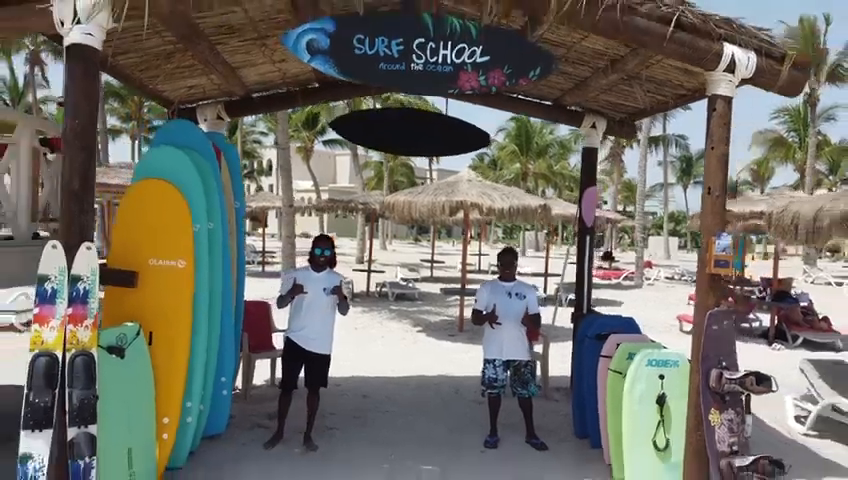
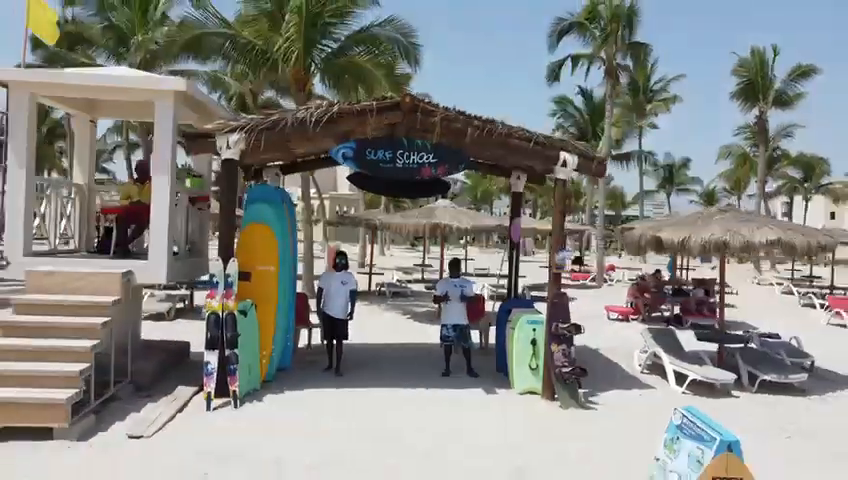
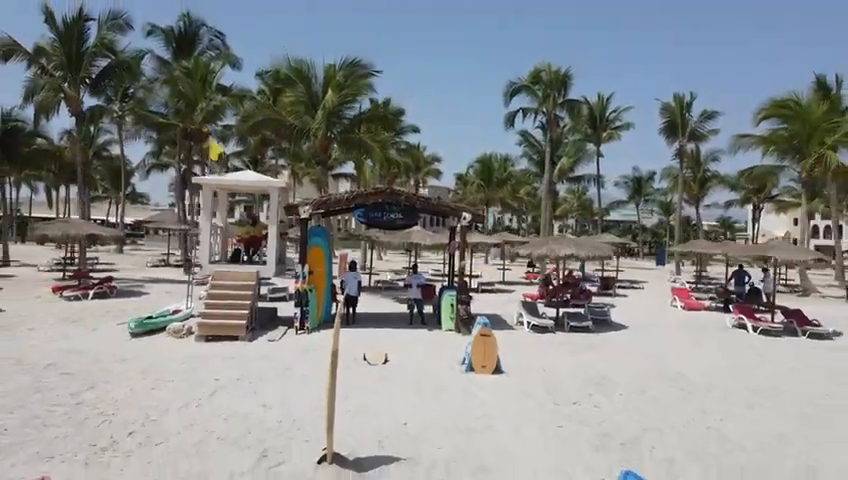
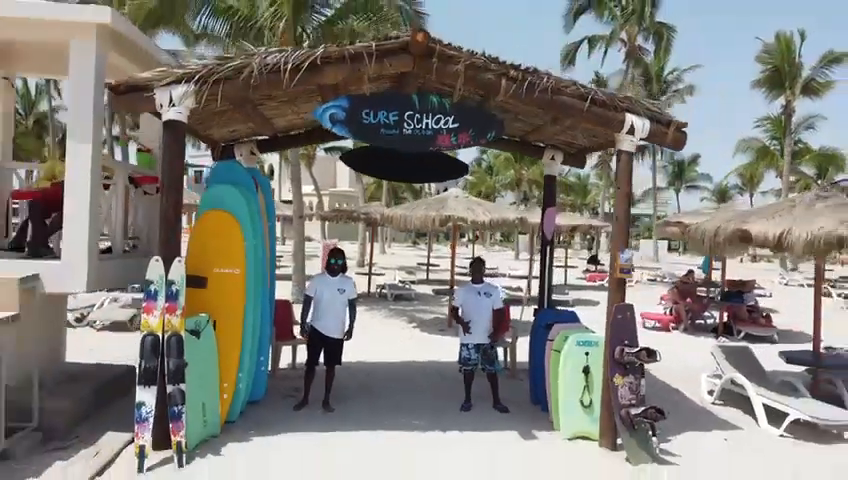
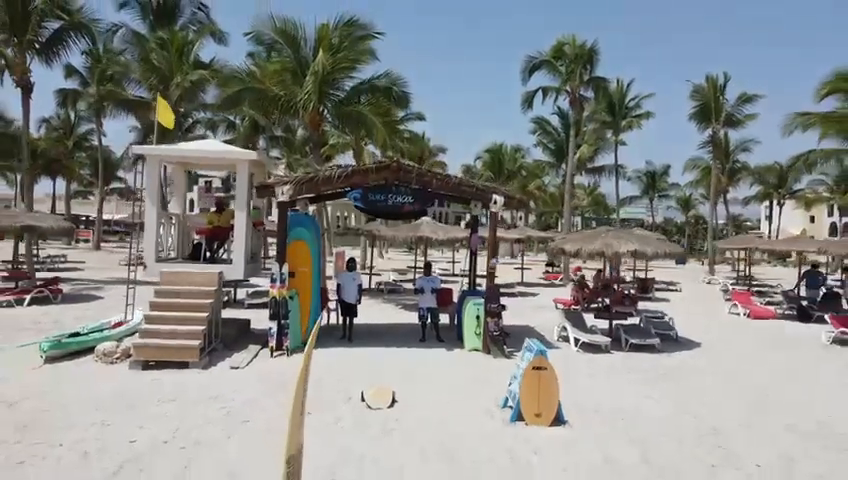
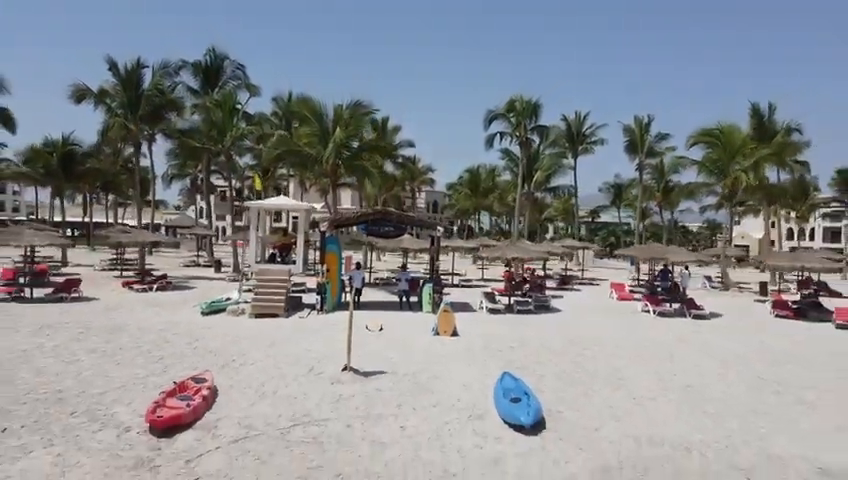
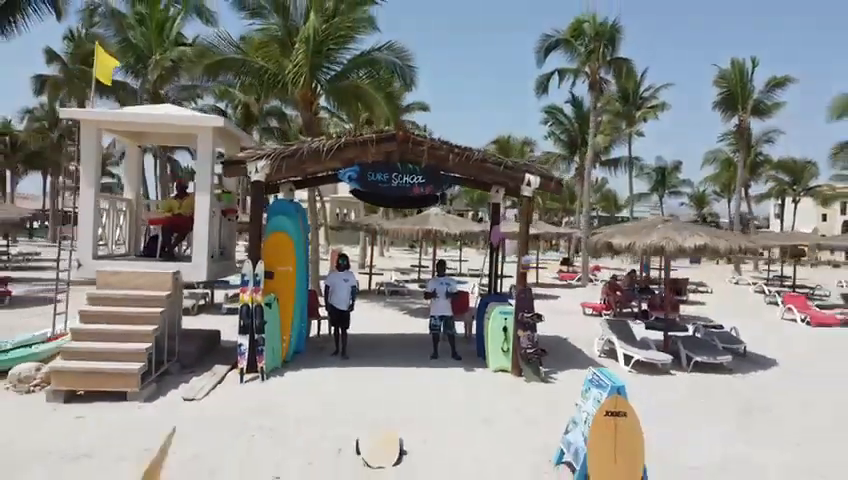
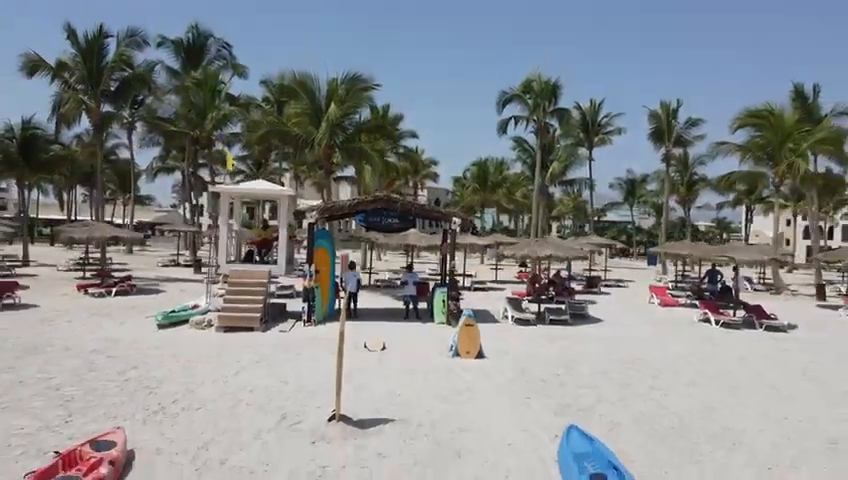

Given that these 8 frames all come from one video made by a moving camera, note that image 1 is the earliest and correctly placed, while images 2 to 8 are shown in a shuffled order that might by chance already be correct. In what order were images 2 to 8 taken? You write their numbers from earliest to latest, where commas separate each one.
4, 2, 7, 5, 3, 8, 6
